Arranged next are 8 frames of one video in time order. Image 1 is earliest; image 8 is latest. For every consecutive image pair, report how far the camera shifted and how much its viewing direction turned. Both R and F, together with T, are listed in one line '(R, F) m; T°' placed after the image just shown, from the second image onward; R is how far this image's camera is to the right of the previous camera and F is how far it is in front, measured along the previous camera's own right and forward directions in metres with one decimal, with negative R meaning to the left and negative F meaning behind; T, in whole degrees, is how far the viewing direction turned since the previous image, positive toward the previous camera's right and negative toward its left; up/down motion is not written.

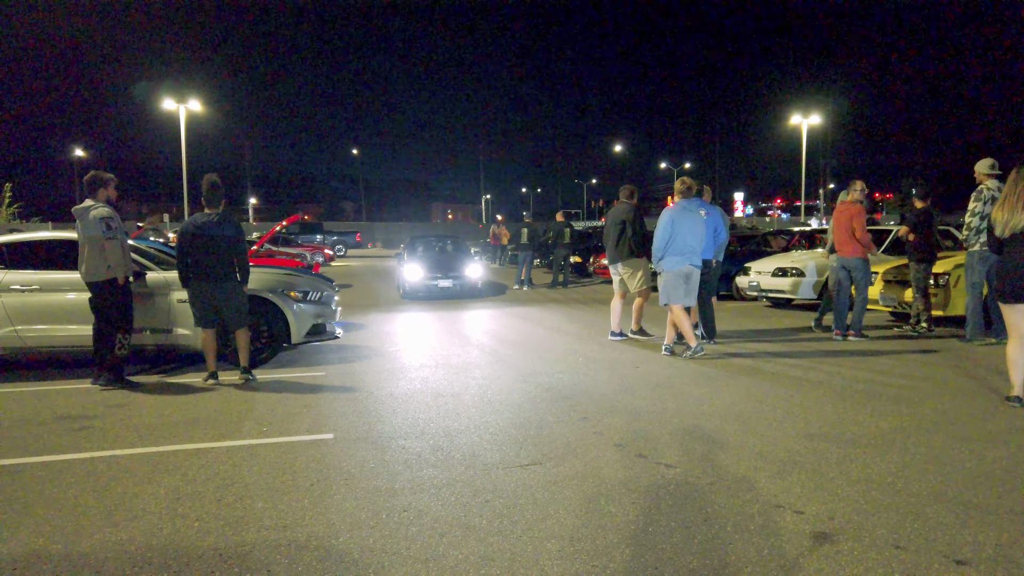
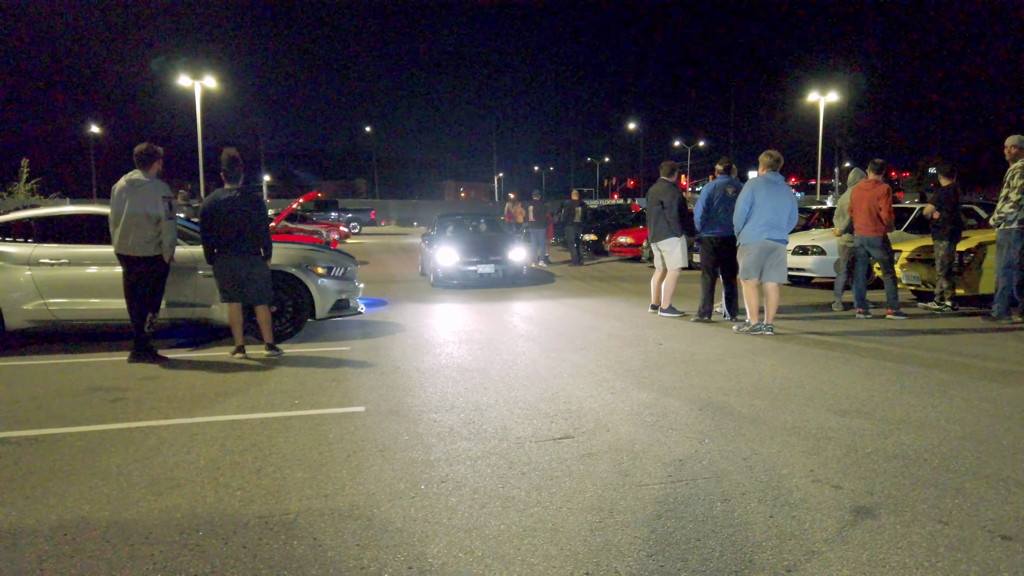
(-0.1, 0.0) m; -1°
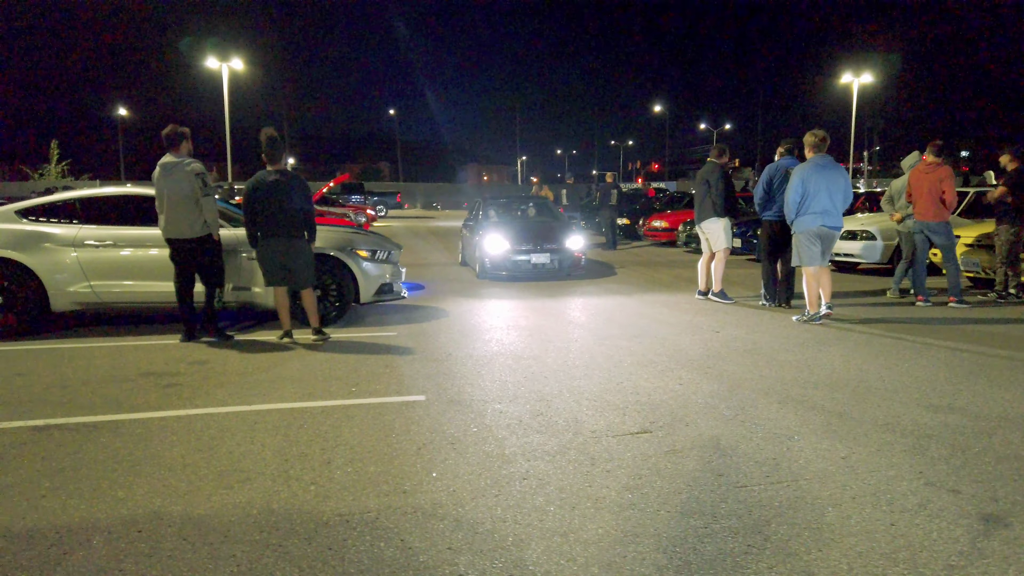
(-0.3, +0.2) m; -2°
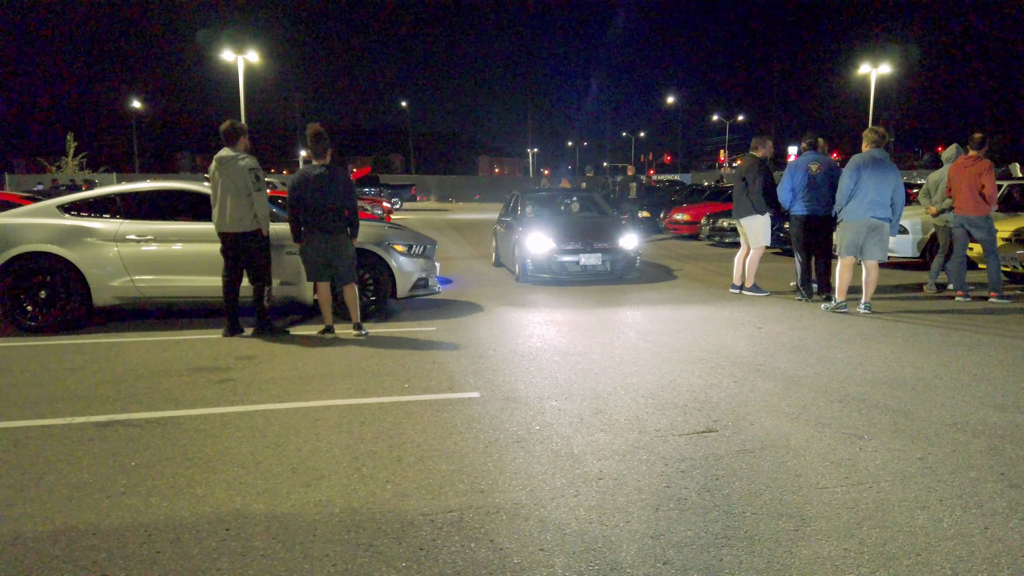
(-0.3, 0.0) m; -1°
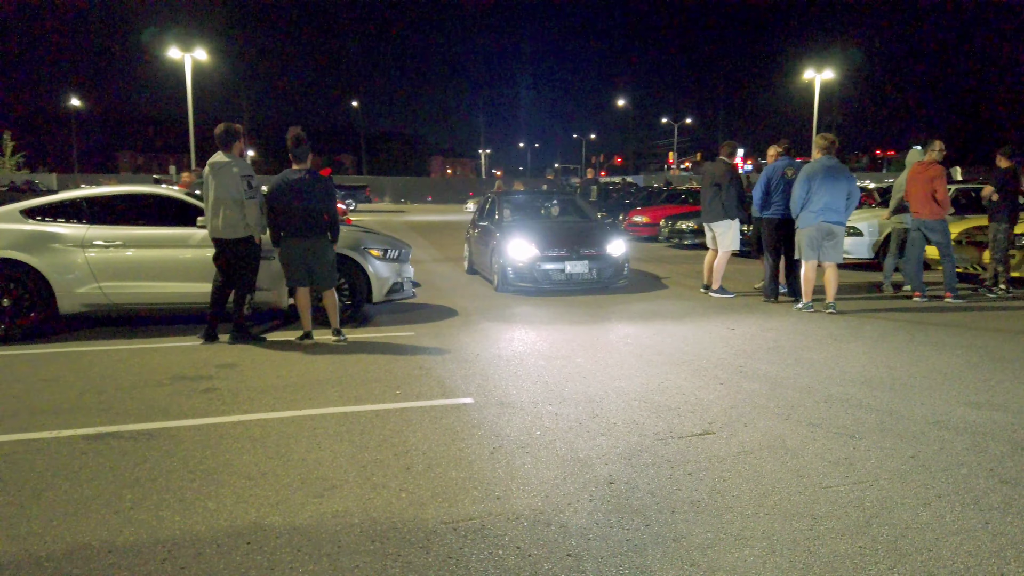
(-0.3, 0.0) m; +4°
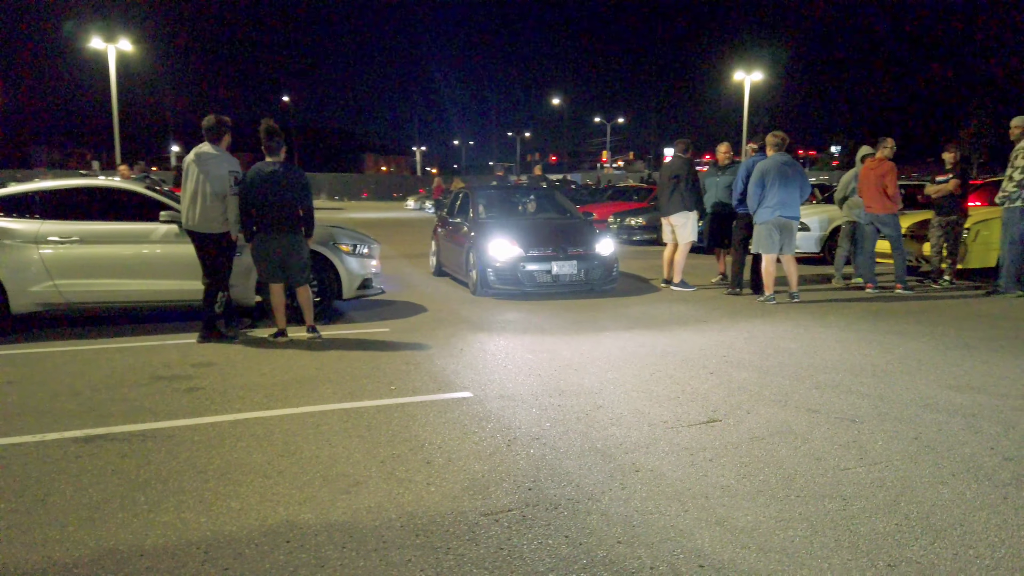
(-0.4, 0.0) m; +5°
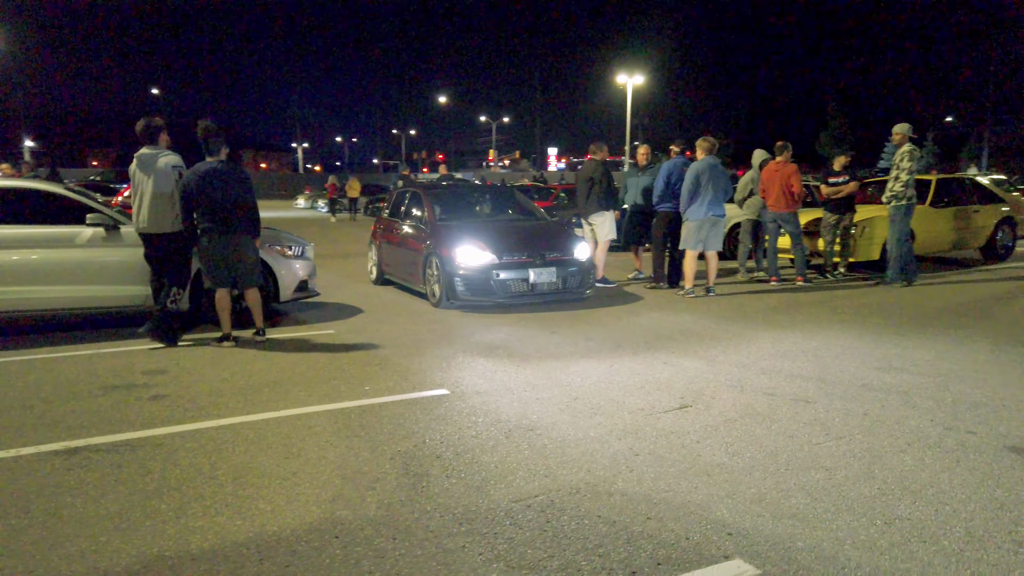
(-0.6, -0.2) m; +8°
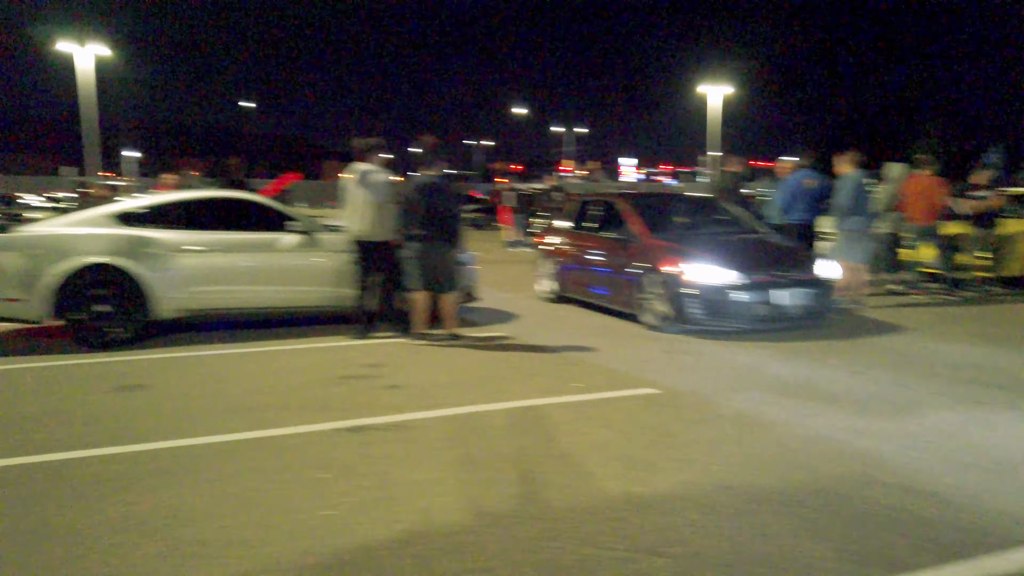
(-1.0, -0.5) m; -5°
